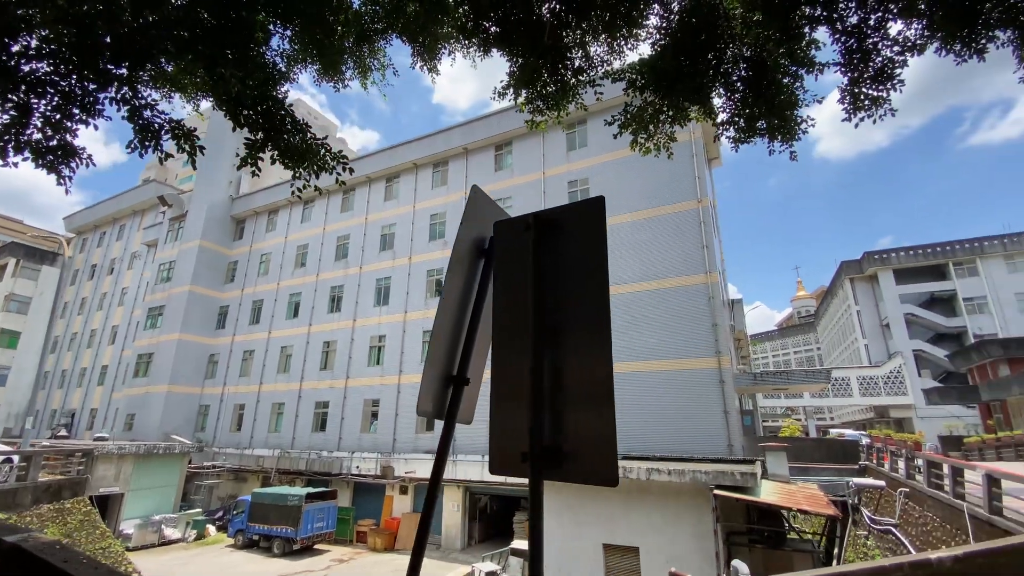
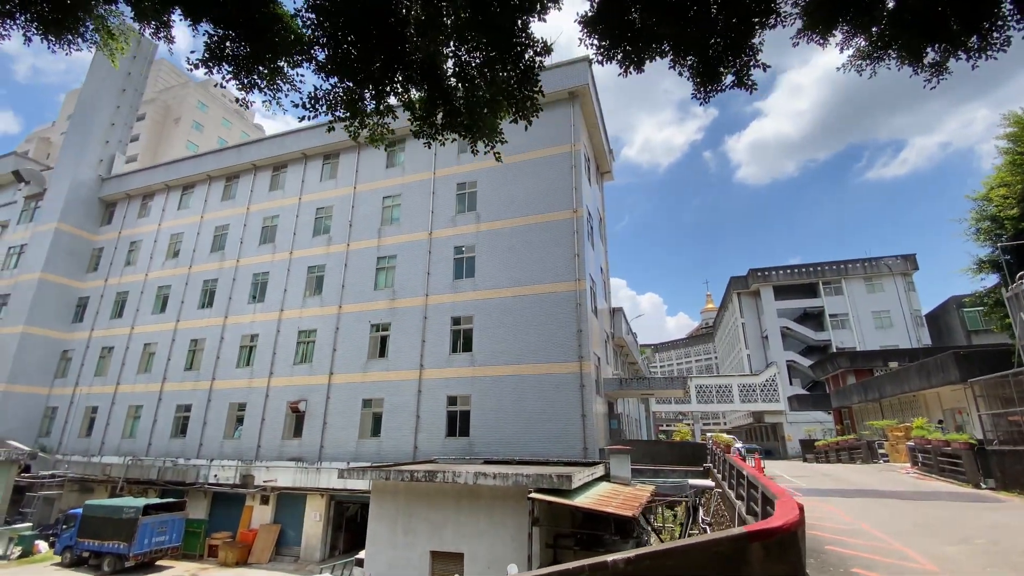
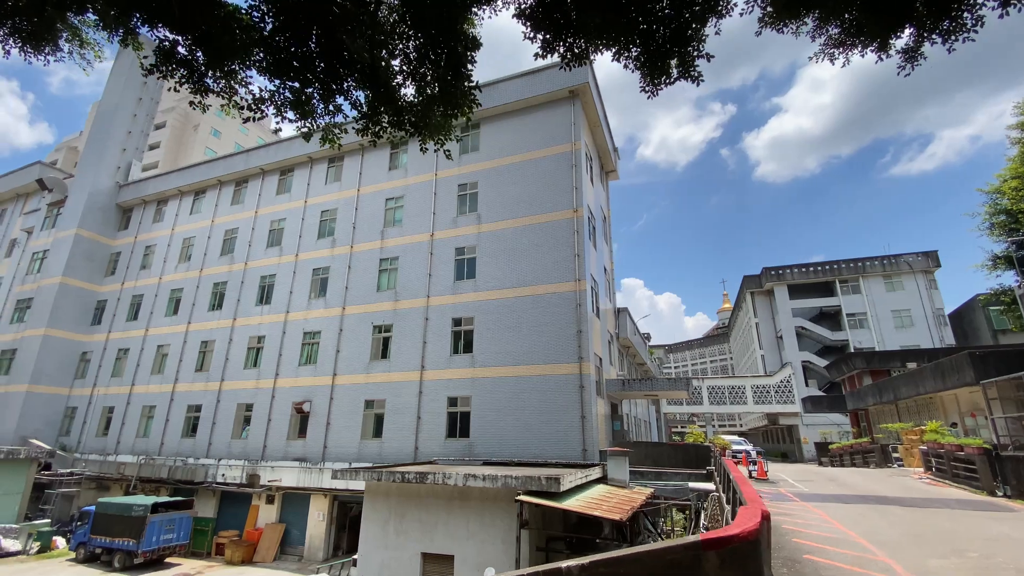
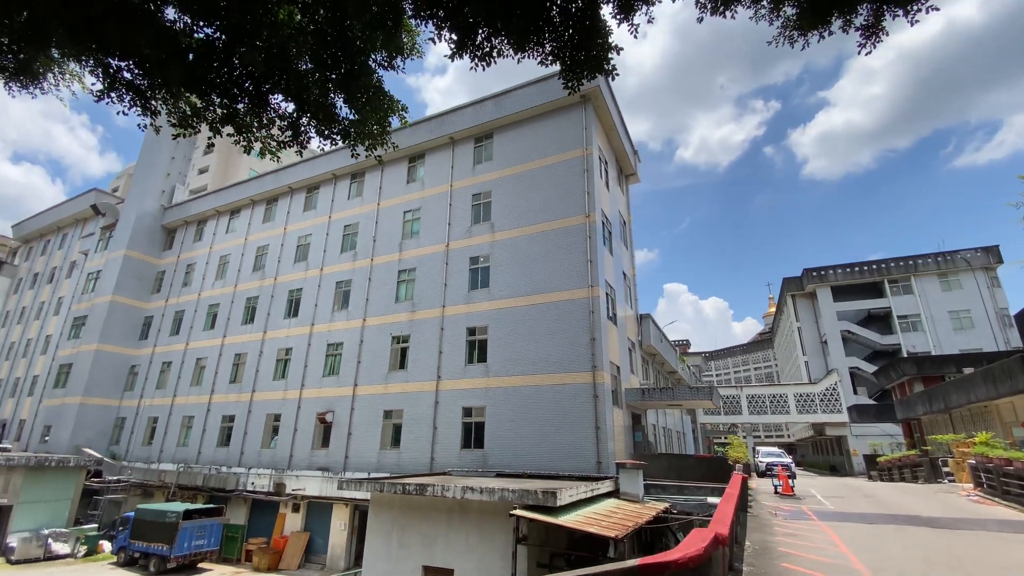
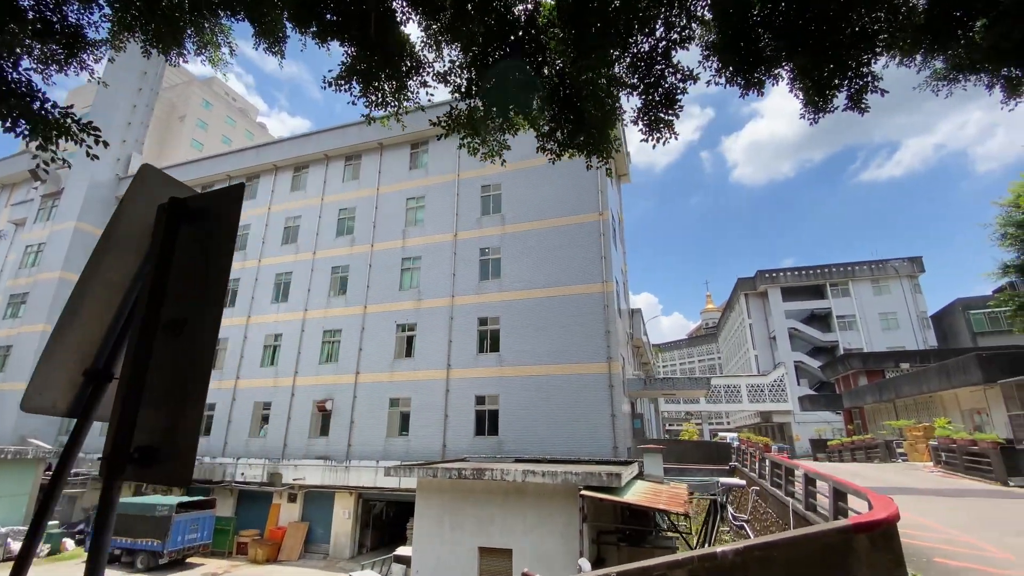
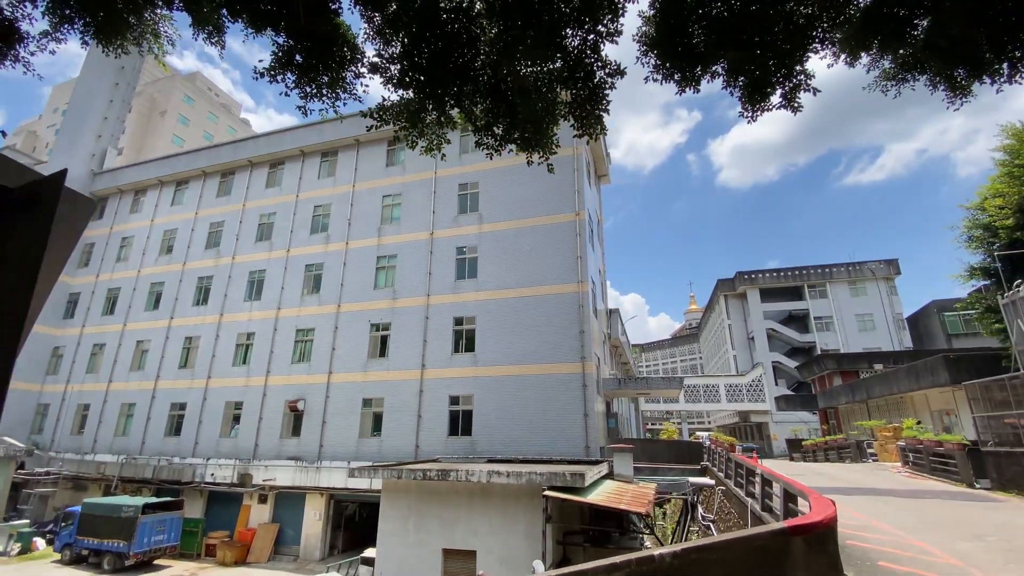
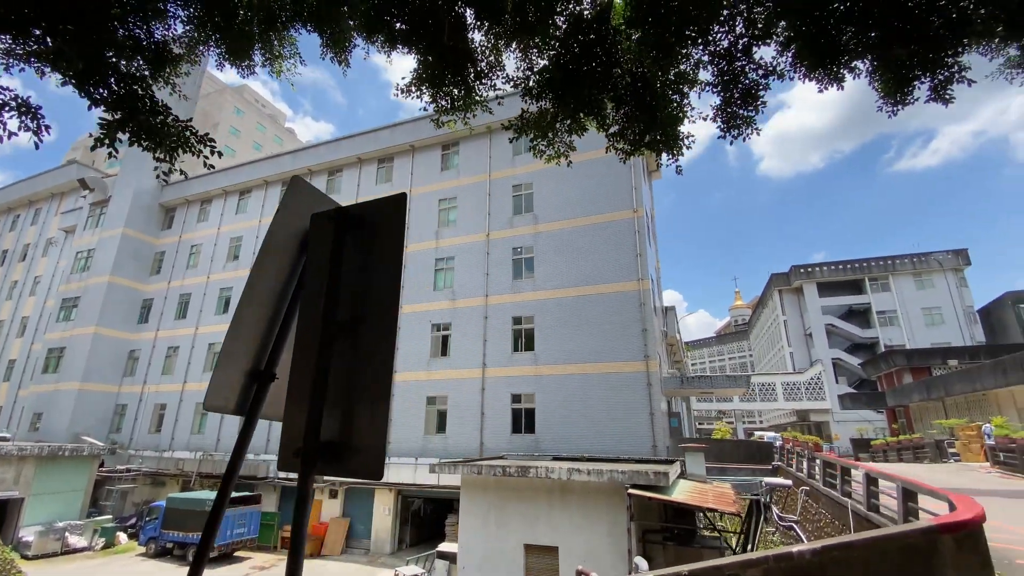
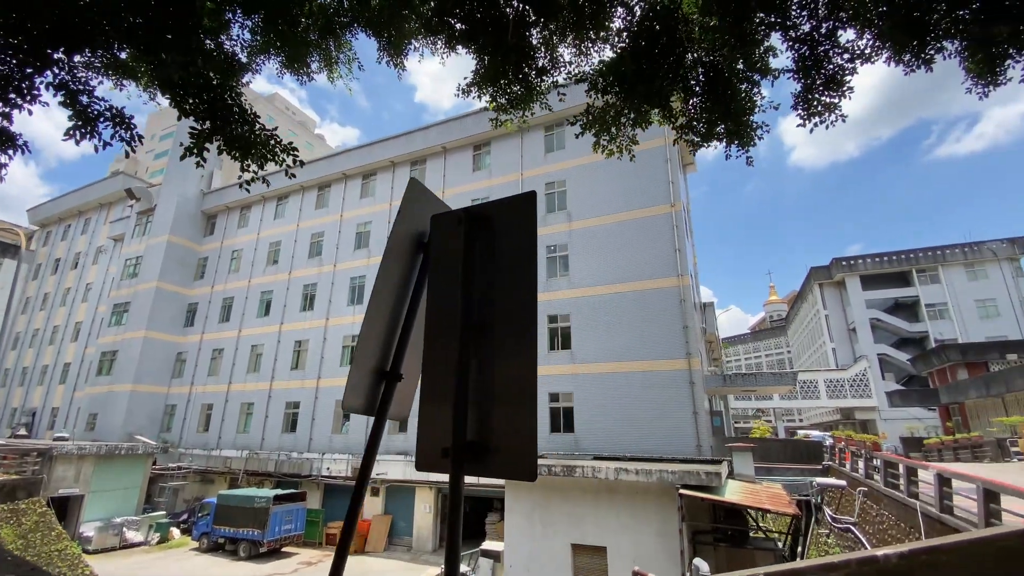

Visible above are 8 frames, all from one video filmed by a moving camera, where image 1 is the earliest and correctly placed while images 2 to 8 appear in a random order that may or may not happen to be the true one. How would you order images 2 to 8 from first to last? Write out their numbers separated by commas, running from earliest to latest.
8, 7, 5, 6, 2, 3, 4
